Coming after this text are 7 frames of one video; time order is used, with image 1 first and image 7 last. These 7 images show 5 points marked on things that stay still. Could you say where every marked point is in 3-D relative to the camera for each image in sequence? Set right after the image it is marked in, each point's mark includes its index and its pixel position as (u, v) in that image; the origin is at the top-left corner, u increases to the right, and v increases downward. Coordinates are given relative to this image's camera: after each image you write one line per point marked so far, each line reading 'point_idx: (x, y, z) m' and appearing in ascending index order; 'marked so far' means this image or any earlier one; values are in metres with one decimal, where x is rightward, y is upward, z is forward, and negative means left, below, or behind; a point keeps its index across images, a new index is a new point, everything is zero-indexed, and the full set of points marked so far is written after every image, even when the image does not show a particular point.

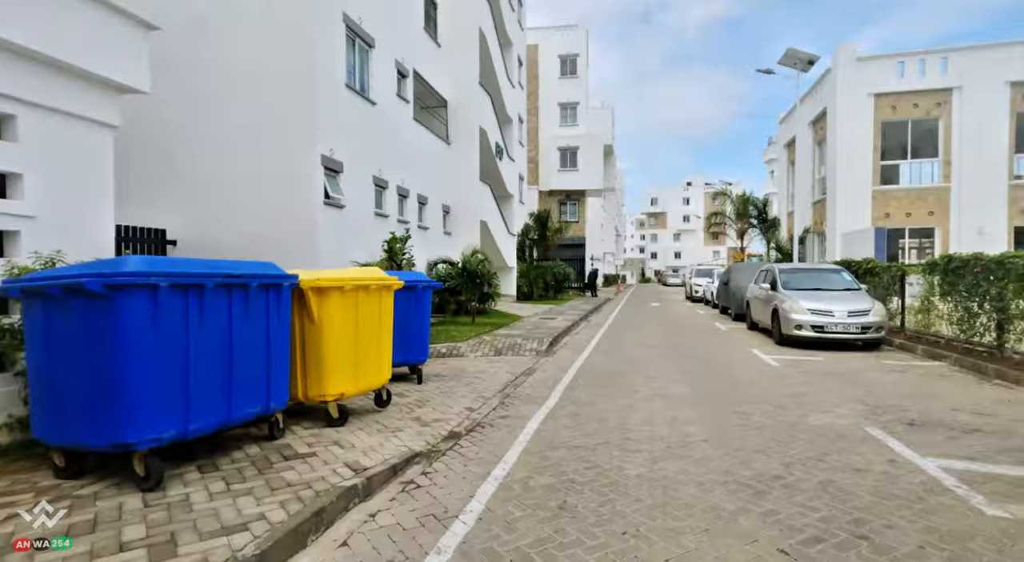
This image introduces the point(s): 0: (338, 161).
0: (-3.6, +2.4, +11.5) m
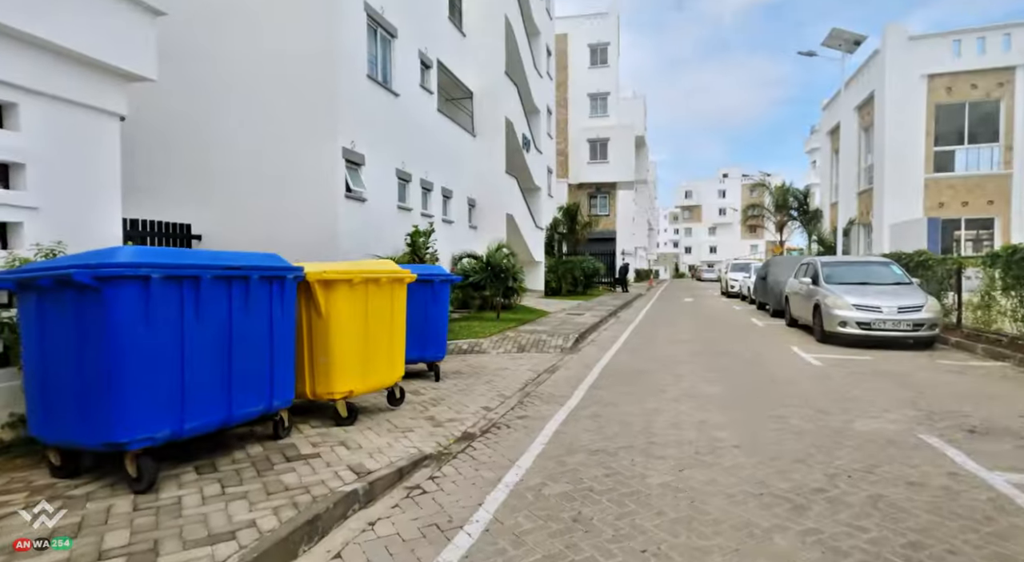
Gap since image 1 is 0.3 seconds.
0: (-3.1, +2.6, +11.4) m
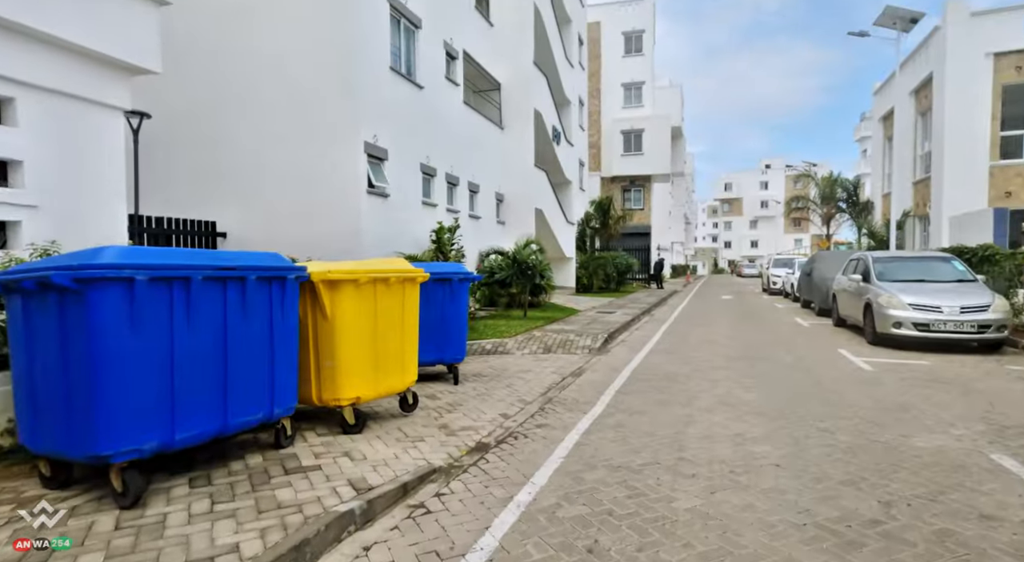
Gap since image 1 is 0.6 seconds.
0: (-2.6, +2.6, +11.2) m
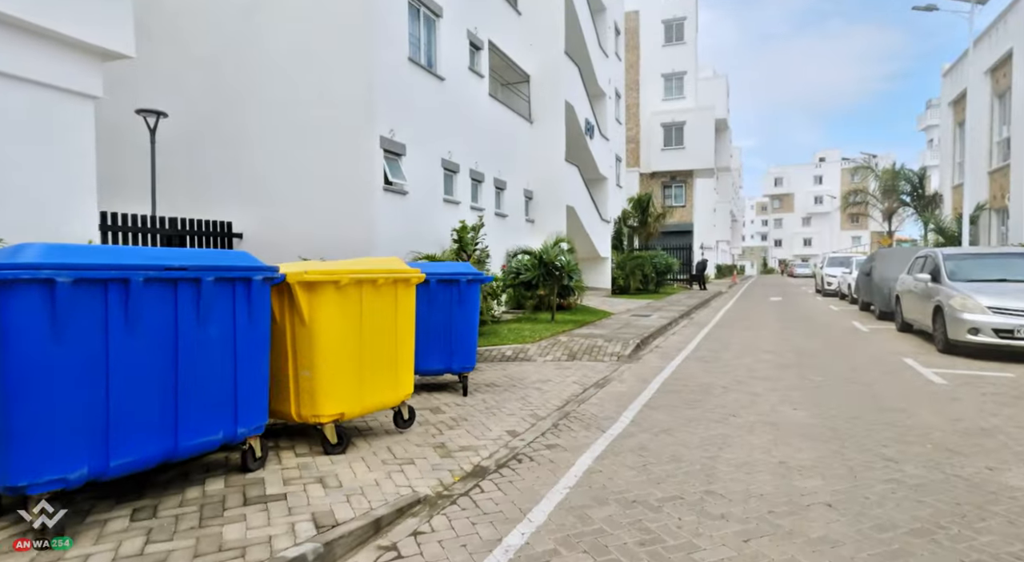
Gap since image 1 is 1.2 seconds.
0: (-2.1, +2.6, +10.7) m
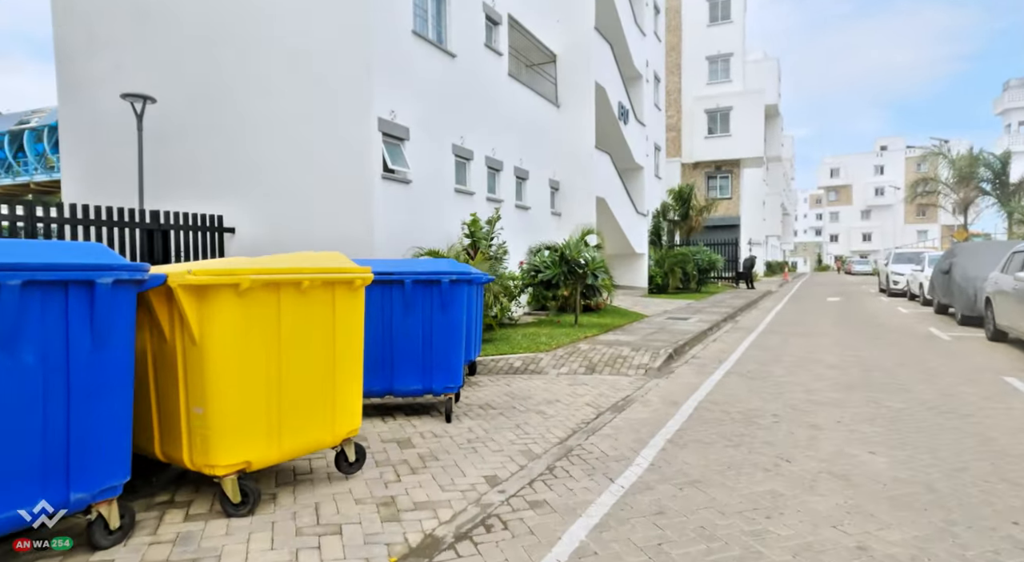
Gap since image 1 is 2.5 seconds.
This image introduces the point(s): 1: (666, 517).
0: (-1.9, +2.6, +9.6) m
1: (+1.0, -1.4, +3.5) m
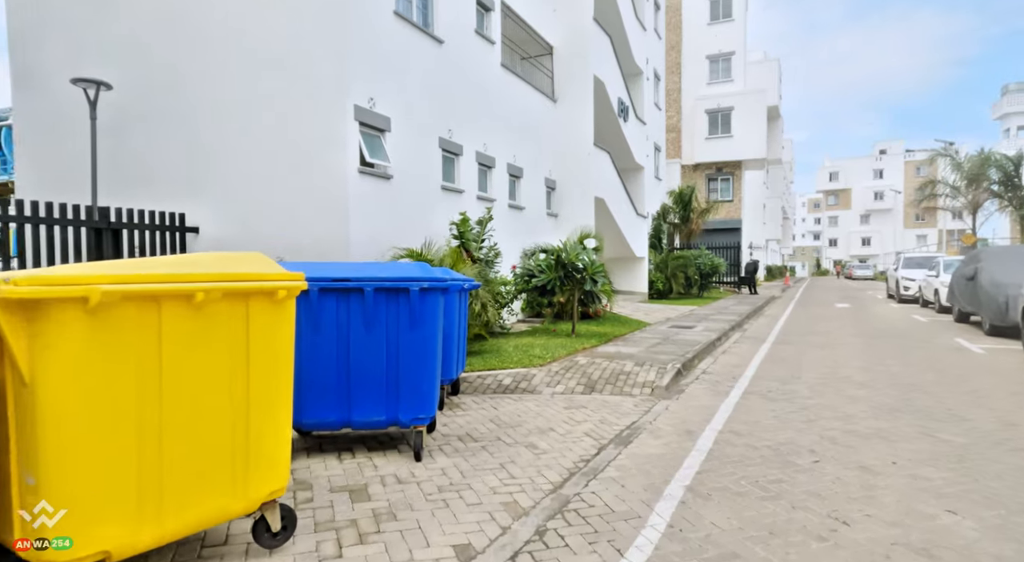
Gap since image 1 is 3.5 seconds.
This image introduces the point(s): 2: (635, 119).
0: (-2.0, +2.5, +8.6) m
1: (+0.8, -1.5, +2.5) m
2: (+4.2, +5.4, +19.1) m
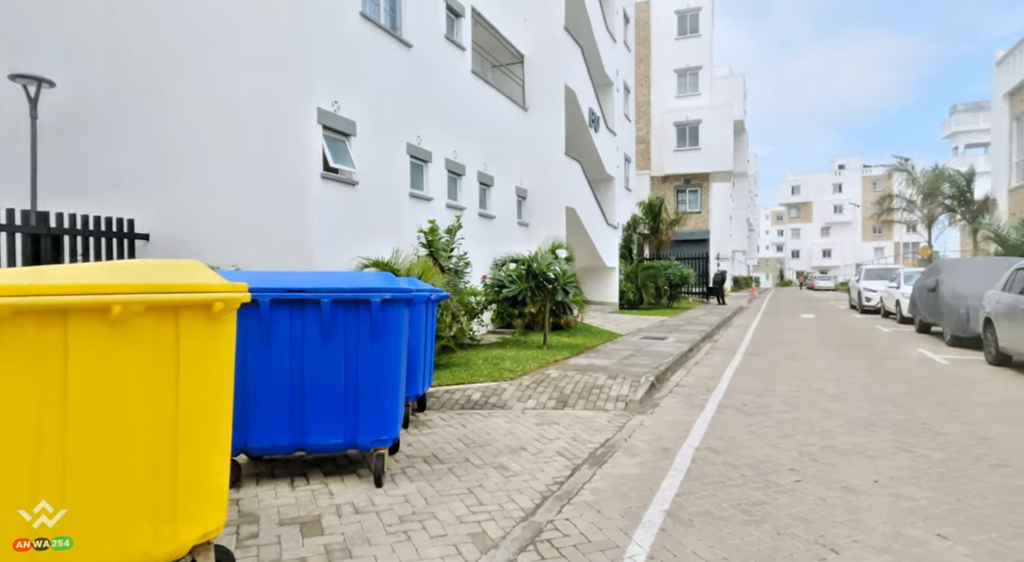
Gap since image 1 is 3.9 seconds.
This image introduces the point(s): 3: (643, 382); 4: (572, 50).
0: (-2.4, +2.4, +8.3) m
1: (+0.7, -1.6, +2.3) m
2: (+3.2, +5.0, +19.1) m
3: (+1.7, -1.3, +7.4) m
4: (+1.8, +6.2, +15.1) m
